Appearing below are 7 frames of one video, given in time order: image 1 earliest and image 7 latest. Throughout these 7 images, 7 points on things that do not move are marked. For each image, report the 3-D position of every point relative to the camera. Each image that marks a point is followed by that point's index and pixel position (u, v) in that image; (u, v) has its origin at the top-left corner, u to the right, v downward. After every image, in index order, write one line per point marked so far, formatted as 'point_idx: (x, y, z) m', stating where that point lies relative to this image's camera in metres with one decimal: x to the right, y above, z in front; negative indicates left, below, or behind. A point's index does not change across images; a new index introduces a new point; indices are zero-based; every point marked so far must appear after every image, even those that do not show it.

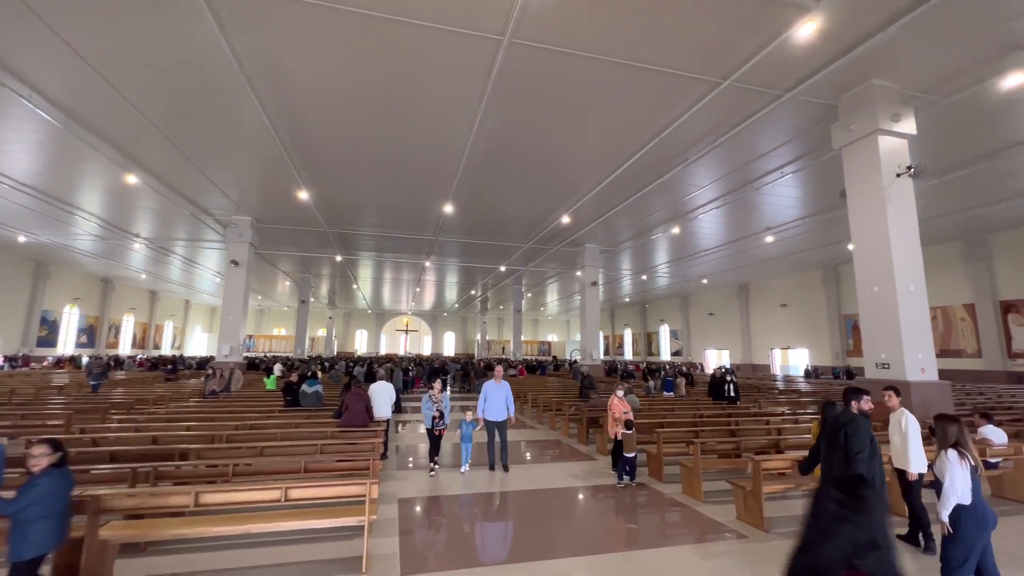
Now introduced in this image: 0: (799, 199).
0: (+8.3, +2.5, +13.8) m
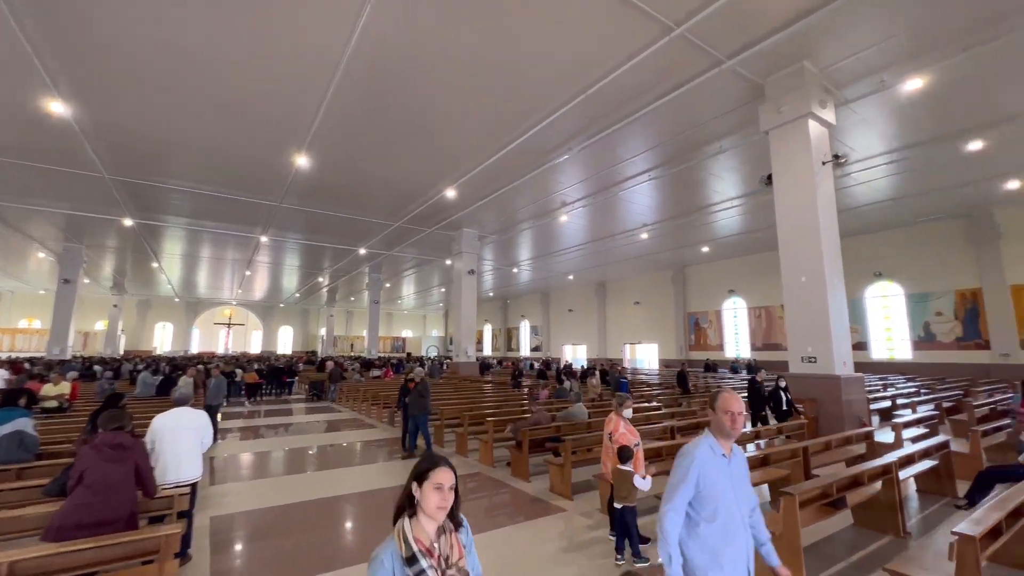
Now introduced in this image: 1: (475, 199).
0: (+4.6, +2.7, +14.1) m
1: (-1.2, +2.5, +12.6) m
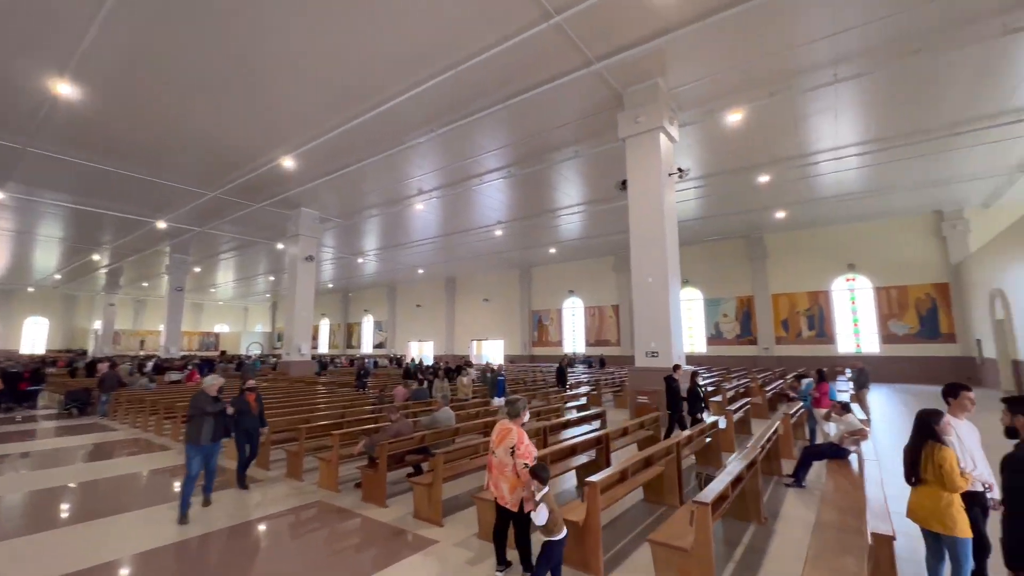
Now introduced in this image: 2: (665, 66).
0: (0.0, +2.7, +14.3) m
1: (-4.9, +2.8, +11.0) m
2: (+2.3, +3.3, +6.5) m
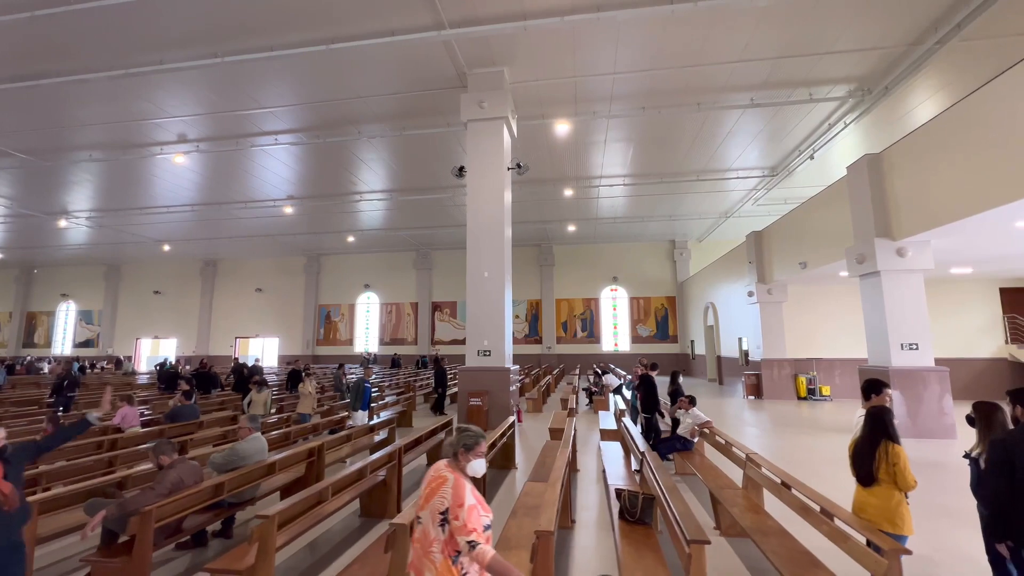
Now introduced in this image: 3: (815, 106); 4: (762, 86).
0: (-5.5, +3.1, +12.3) m
1: (-8.4, +3.3, +7.0) m
2: (0.0, +3.3, +6.3) m
3: (+5.5, +3.3, +8.1) m
4: (+4.2, +3.4, +7.5) m
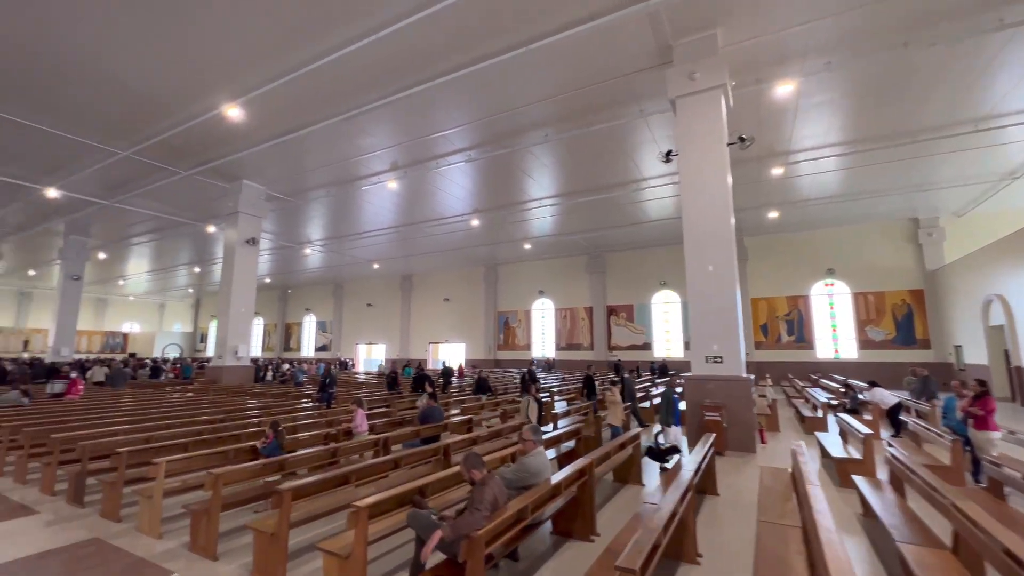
0: (-0.5, +2.8, +12.9) m
1: (-5.0, +3.0, +8.9) m
2: (+2.7, +3.4, +5.4) m
3: (+8.4, +3.6, +5.2) m
4: (+7.0, +3.6, +5.1) m
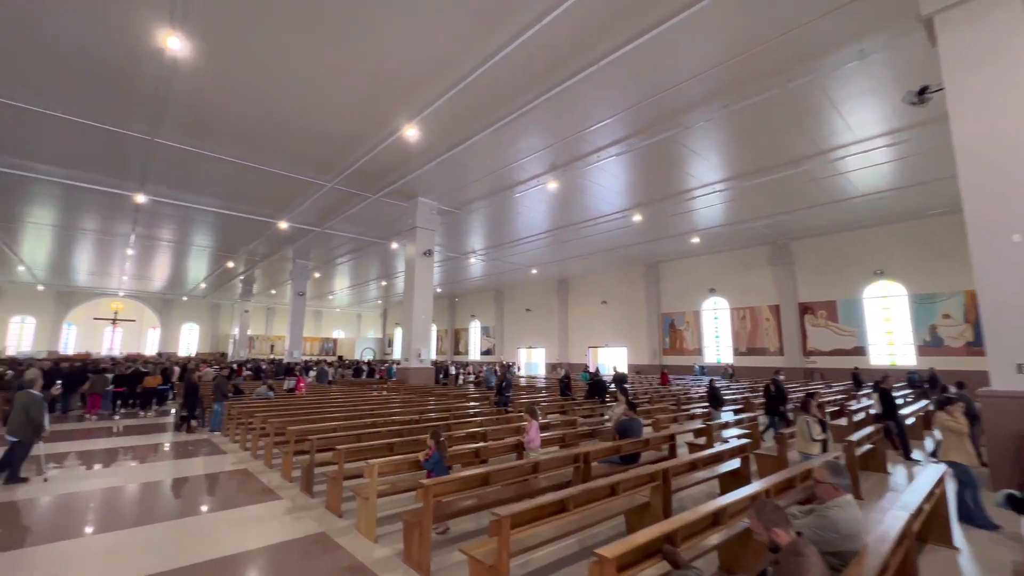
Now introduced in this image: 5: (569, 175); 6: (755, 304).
0: (+3.8, +2.9, +11.8) m
1: (-1.7, +2.9, +9.5) m
2: (+4.4, +3.6, +3.8) m
3: (+9.8, +4.0, +1.7) m
4: (+8.4, +4.0, +2.1) m
5: (+1.5, +2.8, +11.1) m
6: (+9.0, -0.6, +16.5) m
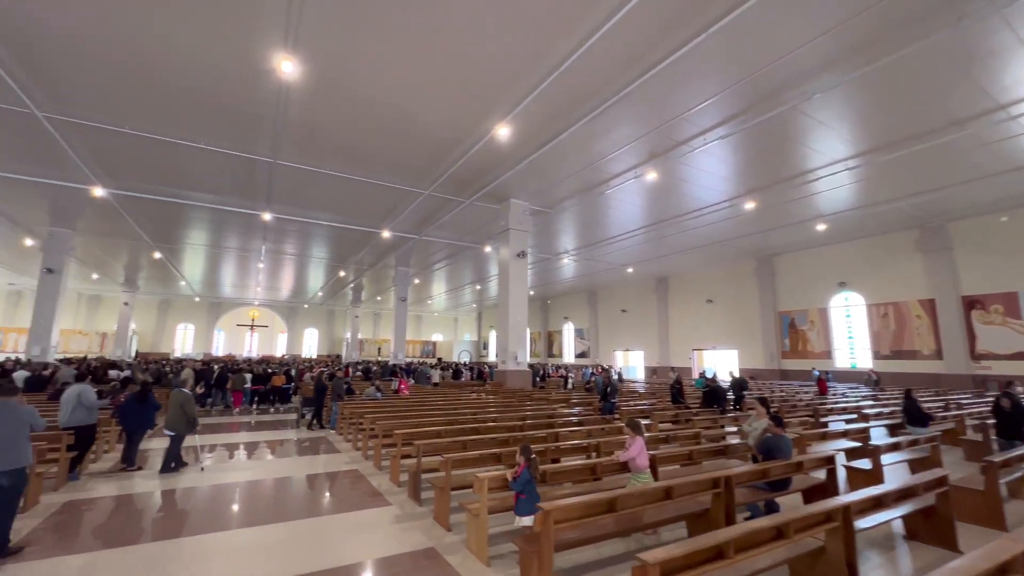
0: (+6.1, +3.0, +10.5) m
1: (+0.3, +2.8, +9.4) m
2: (+5.1, +3.7, +2.5) m
3: (+9.9, +4.4, -0.6) m
4: (+8.6, +4.3, +0.1) m
5: (+3.8, +2.9, +10.3) m
6: (+12.2, -0.3, +14.0) m
